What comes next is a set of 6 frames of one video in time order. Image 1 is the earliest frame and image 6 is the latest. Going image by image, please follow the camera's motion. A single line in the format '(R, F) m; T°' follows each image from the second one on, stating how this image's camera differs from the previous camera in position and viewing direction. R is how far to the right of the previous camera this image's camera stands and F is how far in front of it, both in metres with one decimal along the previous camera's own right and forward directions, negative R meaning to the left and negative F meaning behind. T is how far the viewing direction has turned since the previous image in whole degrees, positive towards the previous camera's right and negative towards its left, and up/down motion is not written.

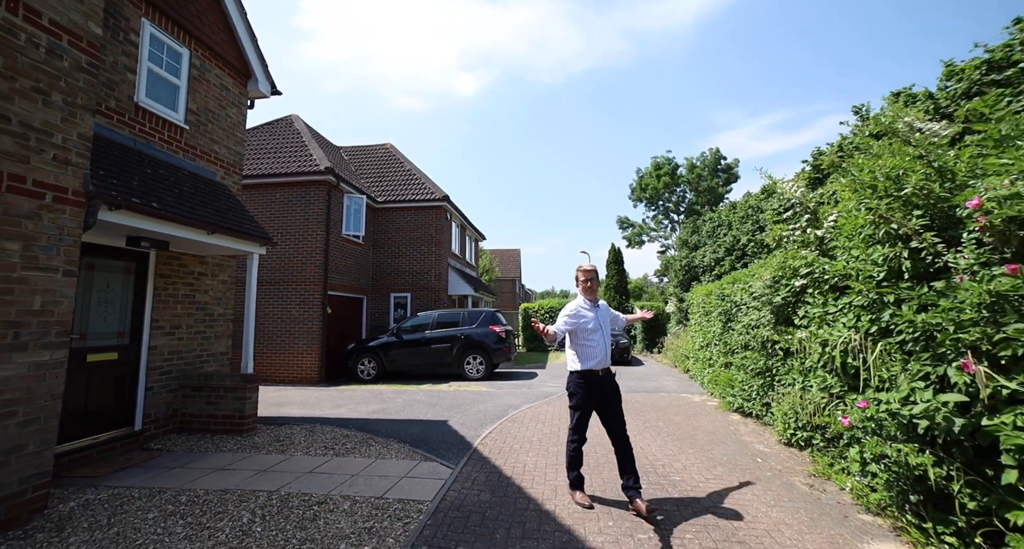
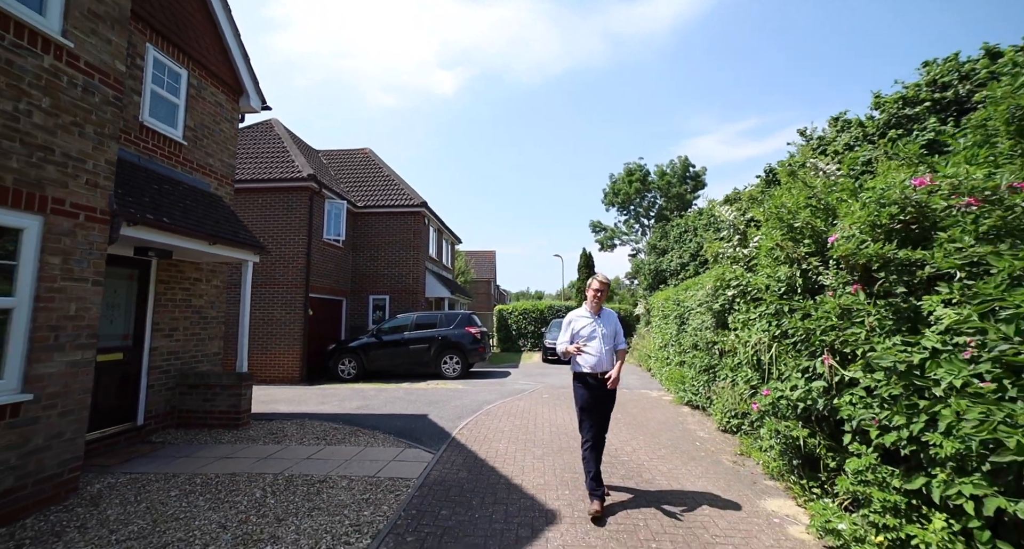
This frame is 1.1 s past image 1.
(0.0, -0.8) m; +3°
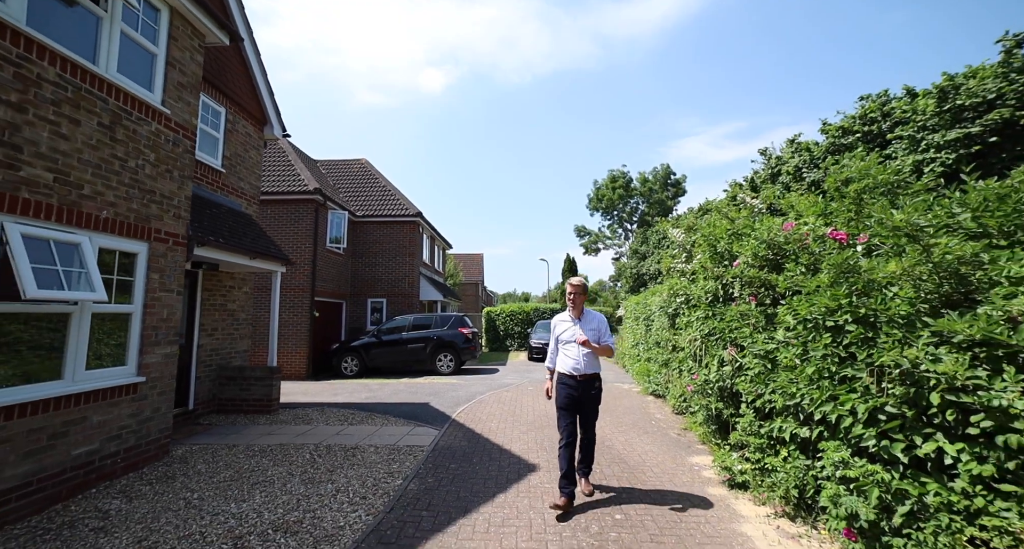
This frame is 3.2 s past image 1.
(-0.1, -1.4) m; +2°
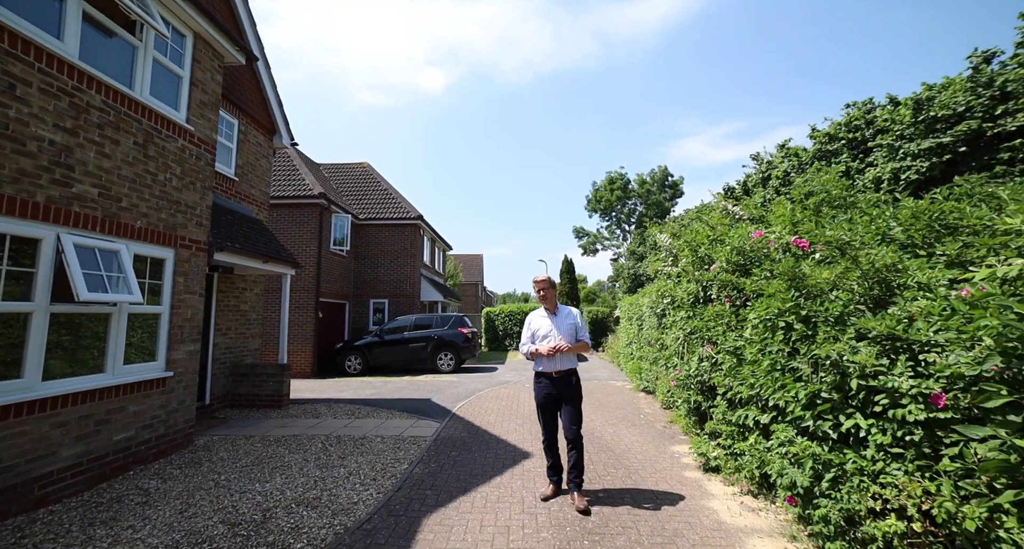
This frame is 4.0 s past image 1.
(0.0, -0.5) m; 0°
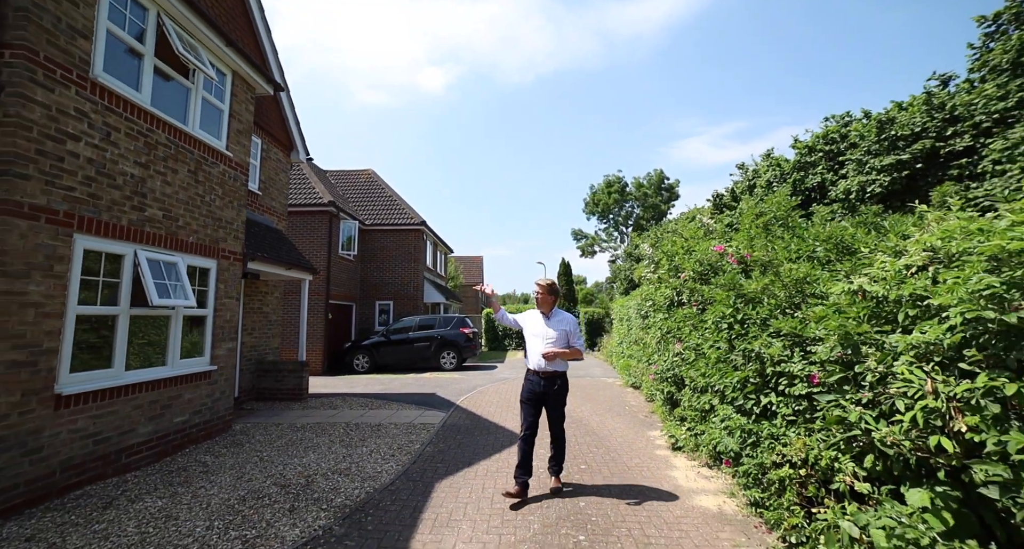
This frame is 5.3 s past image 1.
(0.0, -0.9) m; 0°
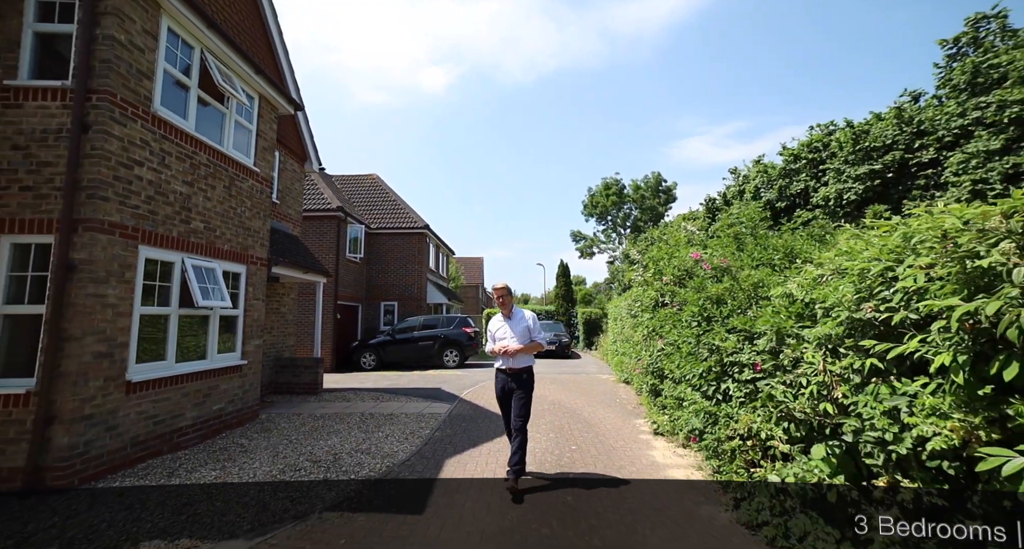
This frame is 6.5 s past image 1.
(0.0, -0.7) m; 0°
